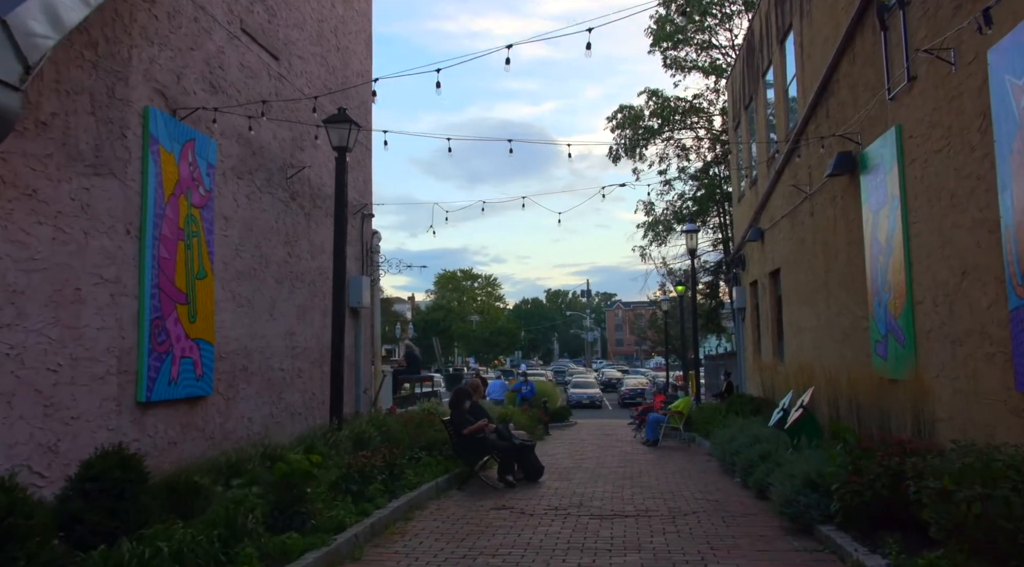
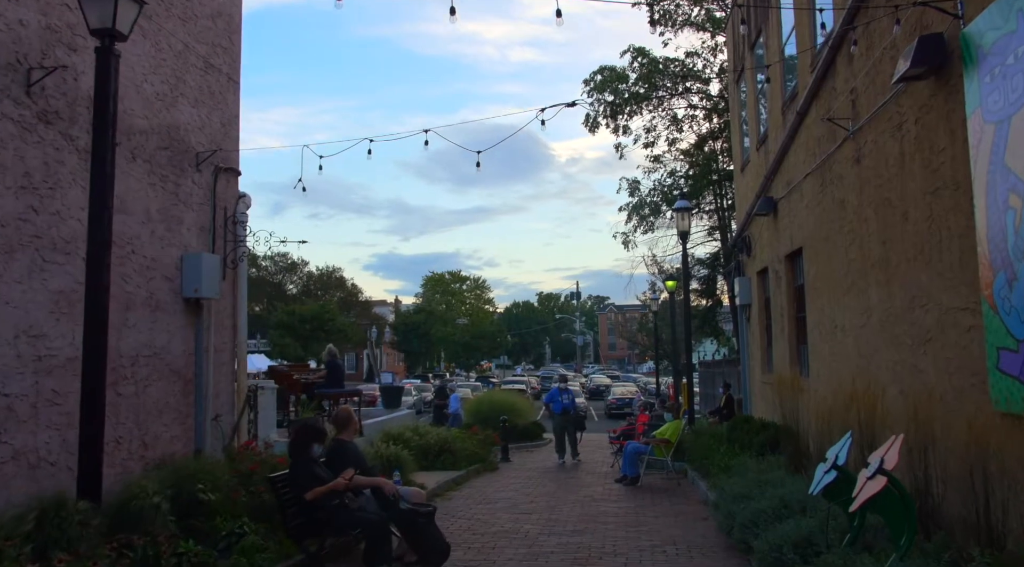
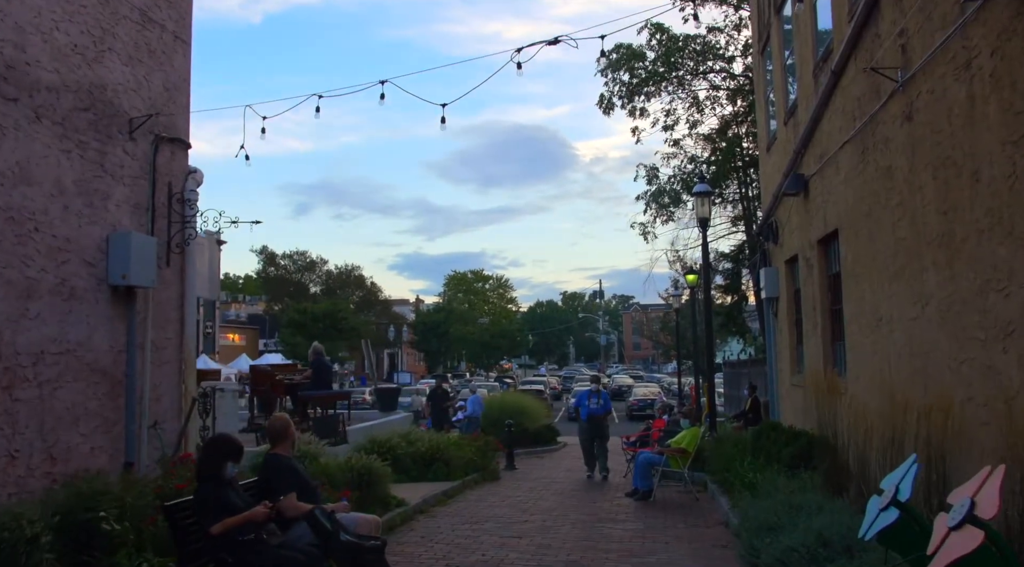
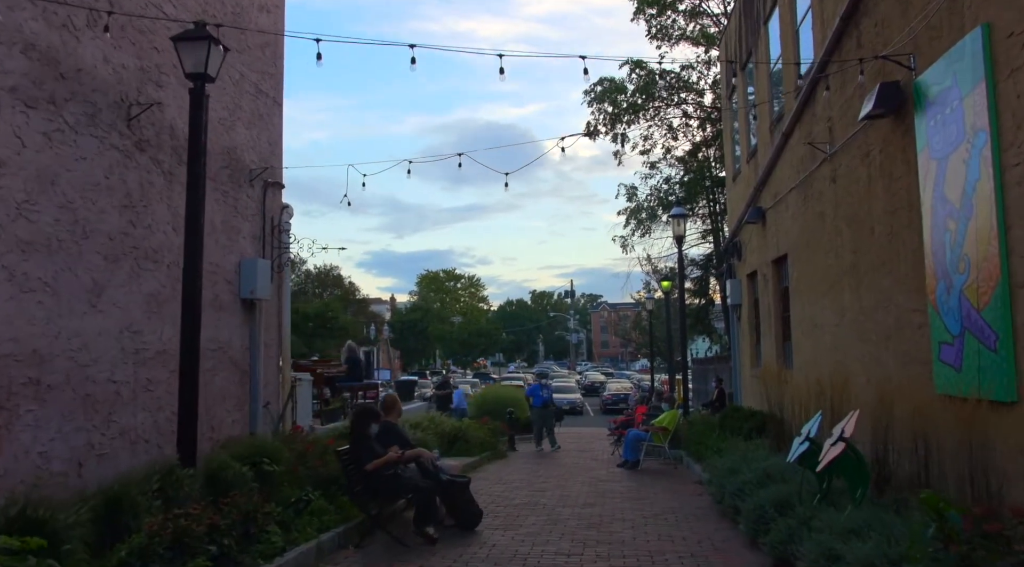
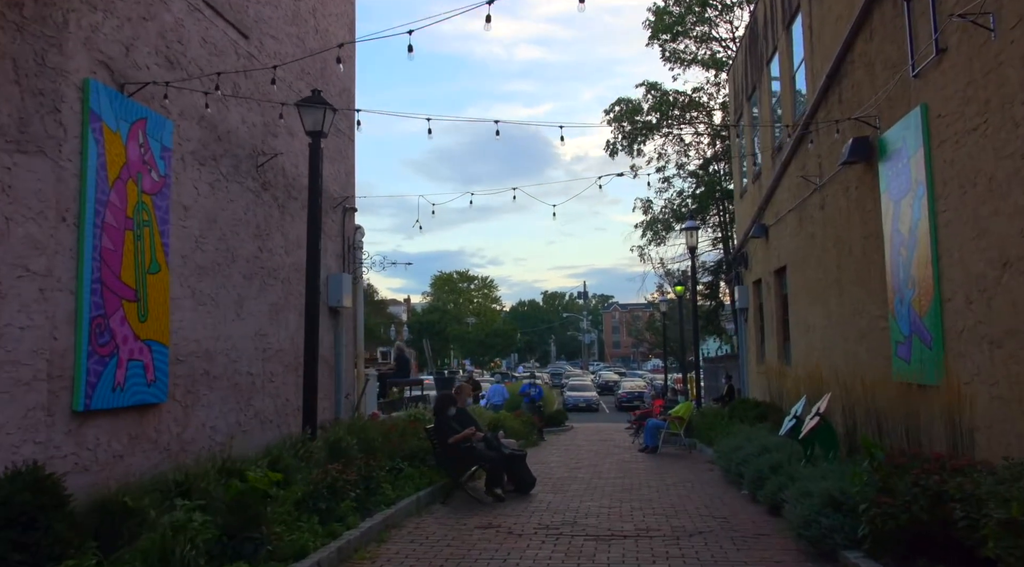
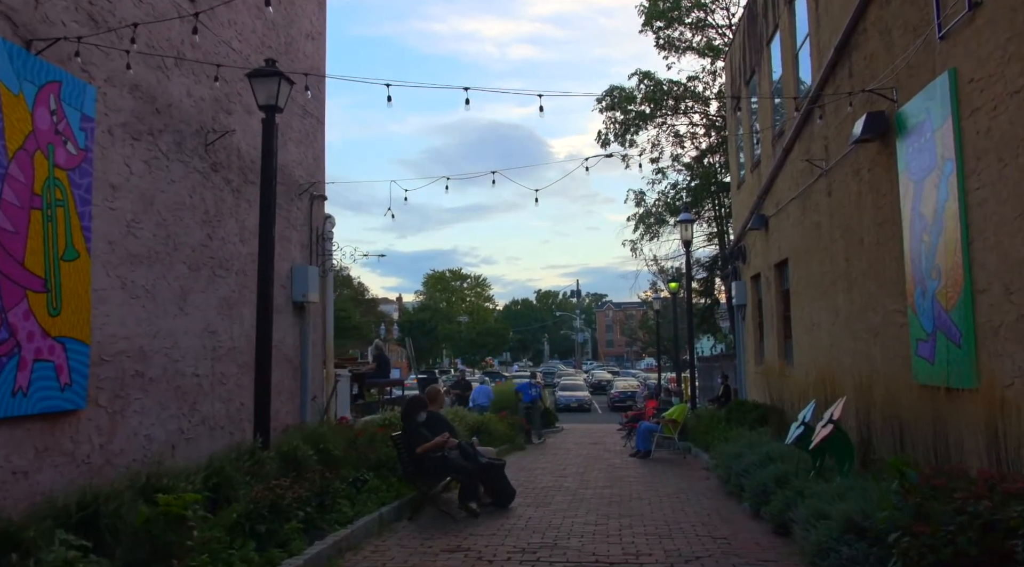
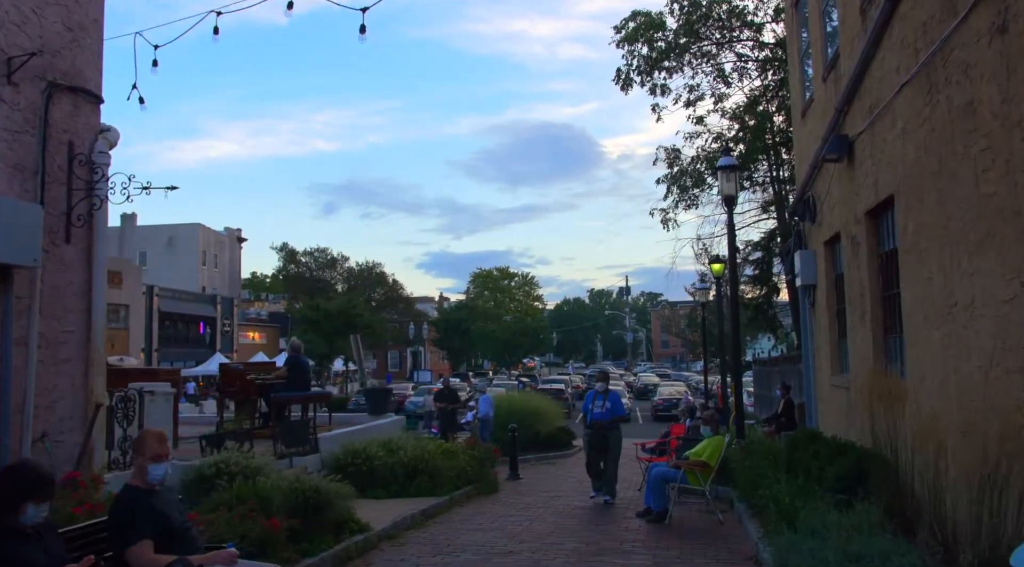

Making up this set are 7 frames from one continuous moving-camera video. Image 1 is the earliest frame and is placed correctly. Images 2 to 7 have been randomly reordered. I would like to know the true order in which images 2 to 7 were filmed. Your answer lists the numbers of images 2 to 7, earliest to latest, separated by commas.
5, 6, 4, 2, 3, 7
